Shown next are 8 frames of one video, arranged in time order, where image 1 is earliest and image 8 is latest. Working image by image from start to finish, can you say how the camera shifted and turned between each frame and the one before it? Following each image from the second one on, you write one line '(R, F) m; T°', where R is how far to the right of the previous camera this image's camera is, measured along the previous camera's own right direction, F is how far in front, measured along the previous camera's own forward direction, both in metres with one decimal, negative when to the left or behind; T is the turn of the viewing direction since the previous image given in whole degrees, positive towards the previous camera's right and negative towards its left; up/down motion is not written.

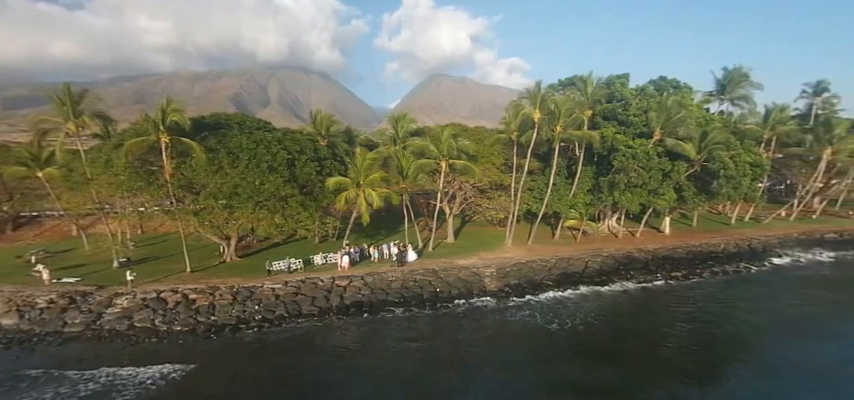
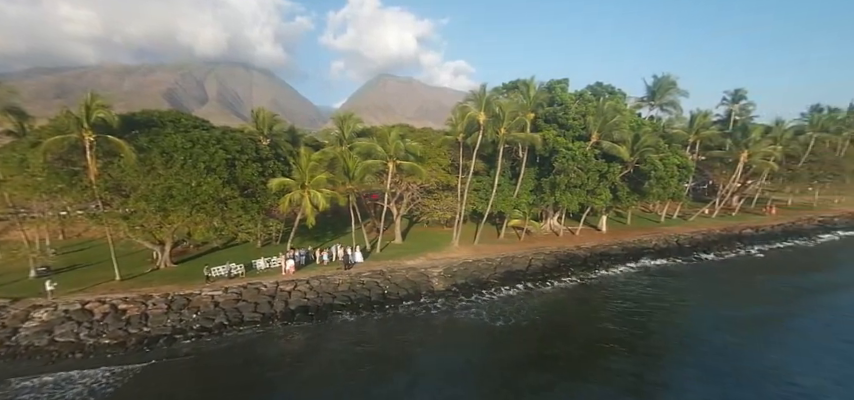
(+0.5, +0.1) m; +6°
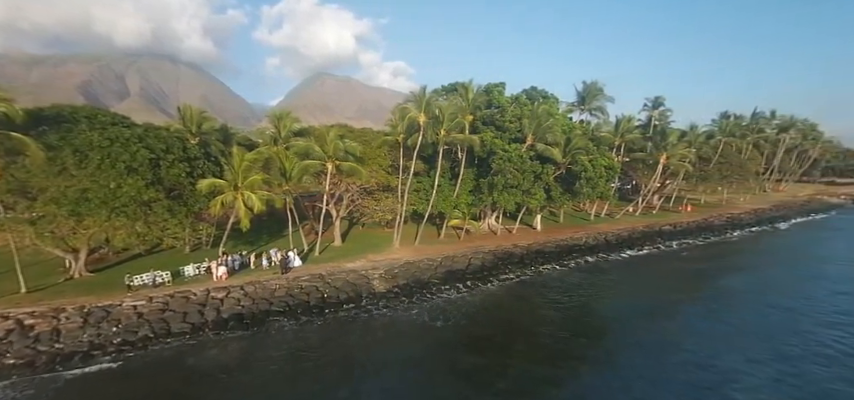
(+0.6, 0.0) m; +7°
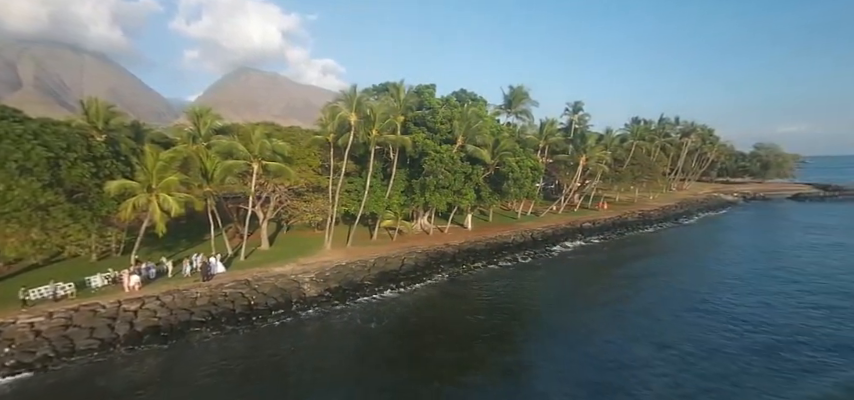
(+0.6, -0.1) m; +8°
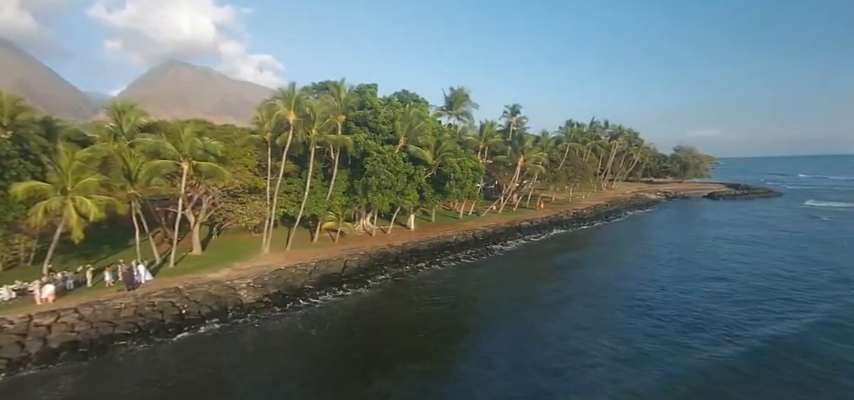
(+0.3, -0.1) m; +7°
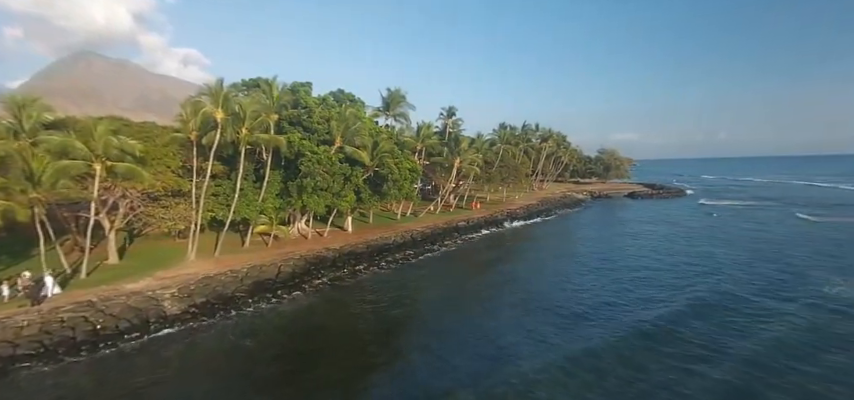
(-0.1, -0.2) m; +9°
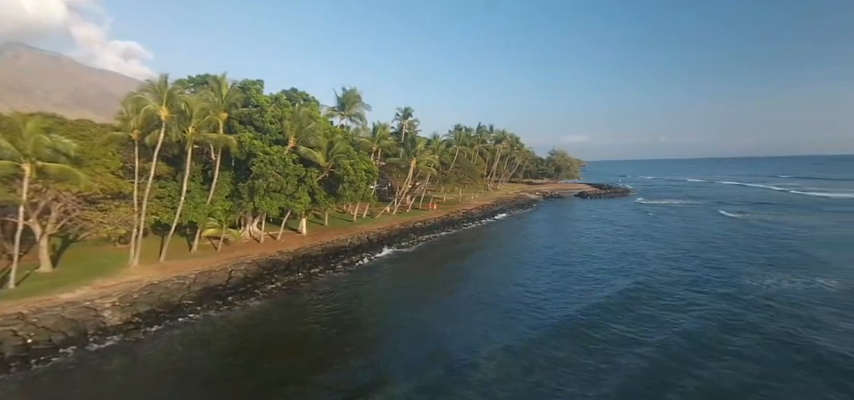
(-0.2, -0.2) m; +6°
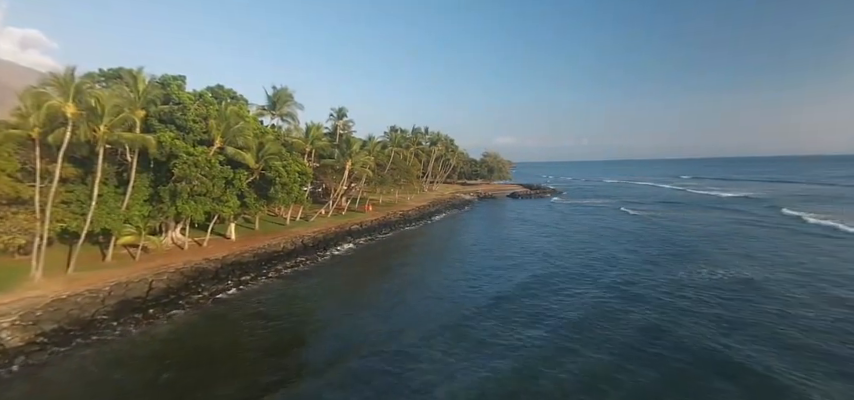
(-0.3, -0.3) m; +9°
